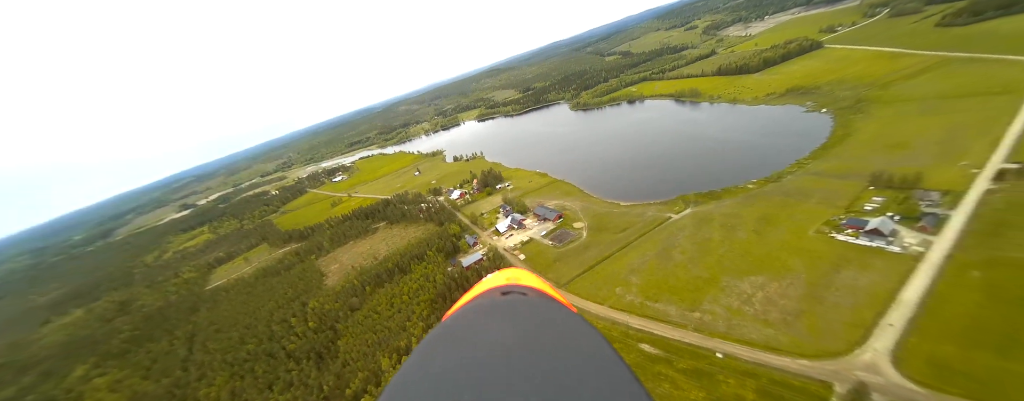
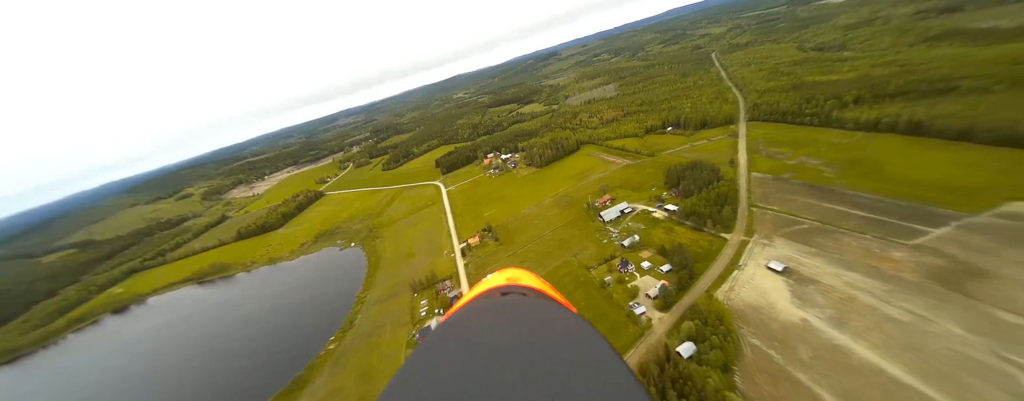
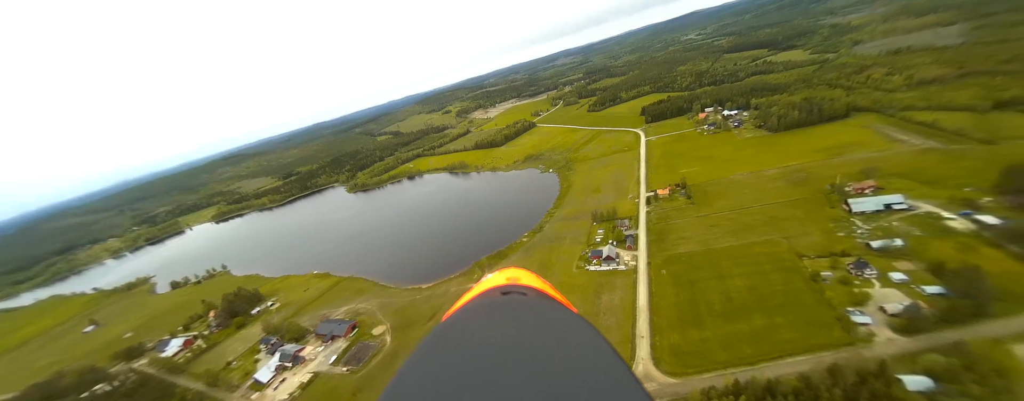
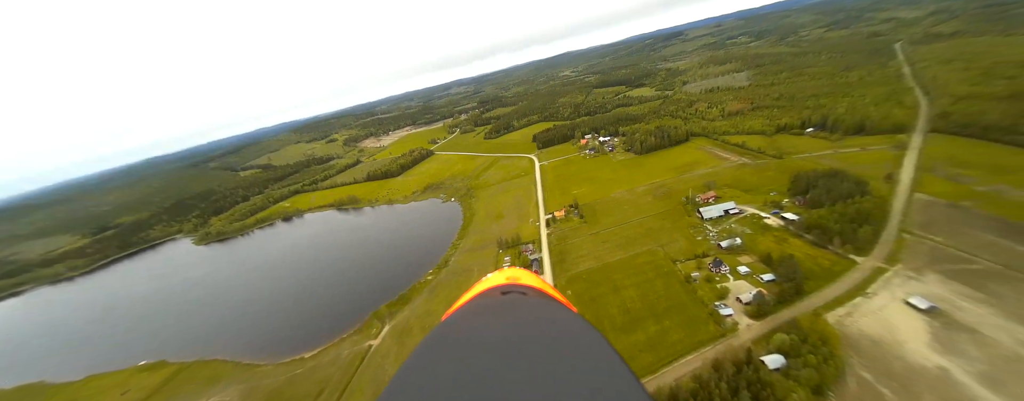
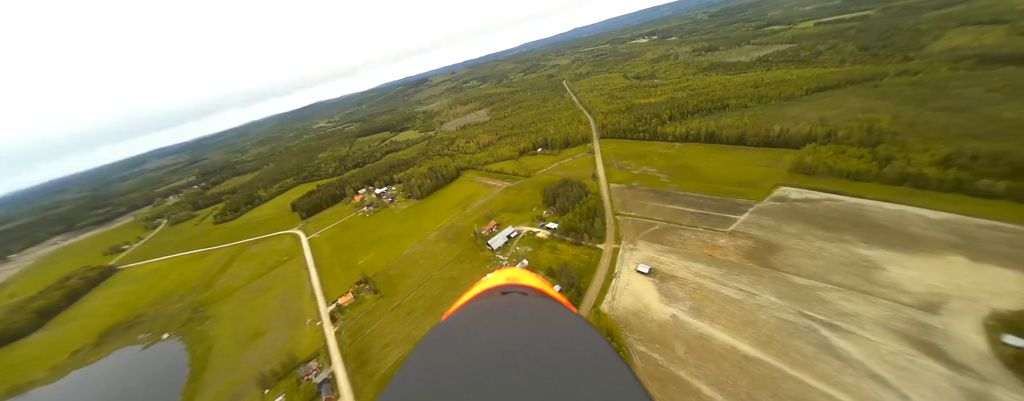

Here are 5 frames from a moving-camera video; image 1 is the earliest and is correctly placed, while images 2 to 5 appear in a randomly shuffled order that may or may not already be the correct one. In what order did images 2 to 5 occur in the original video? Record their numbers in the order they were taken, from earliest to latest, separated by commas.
3, 4, 2, 5
